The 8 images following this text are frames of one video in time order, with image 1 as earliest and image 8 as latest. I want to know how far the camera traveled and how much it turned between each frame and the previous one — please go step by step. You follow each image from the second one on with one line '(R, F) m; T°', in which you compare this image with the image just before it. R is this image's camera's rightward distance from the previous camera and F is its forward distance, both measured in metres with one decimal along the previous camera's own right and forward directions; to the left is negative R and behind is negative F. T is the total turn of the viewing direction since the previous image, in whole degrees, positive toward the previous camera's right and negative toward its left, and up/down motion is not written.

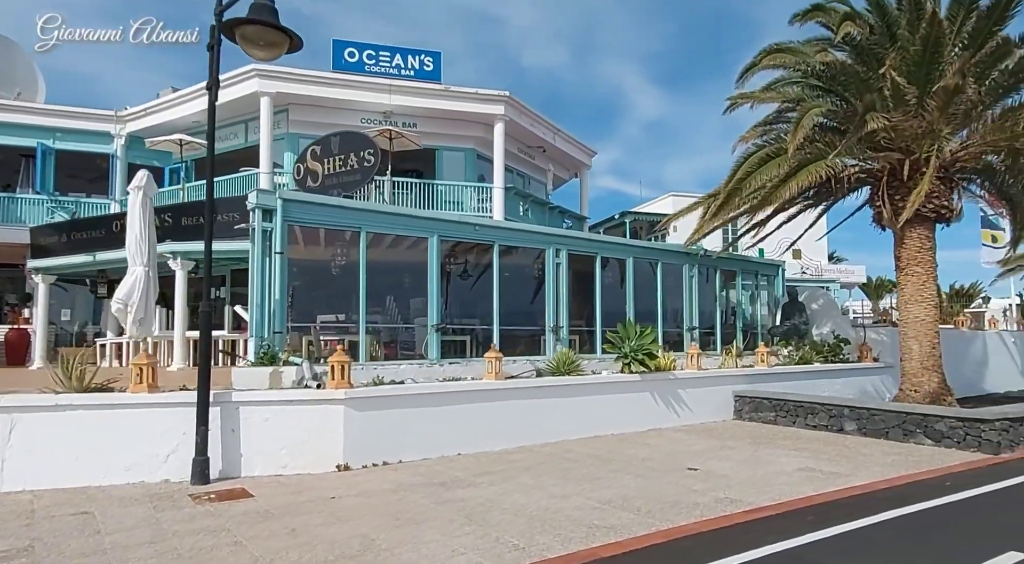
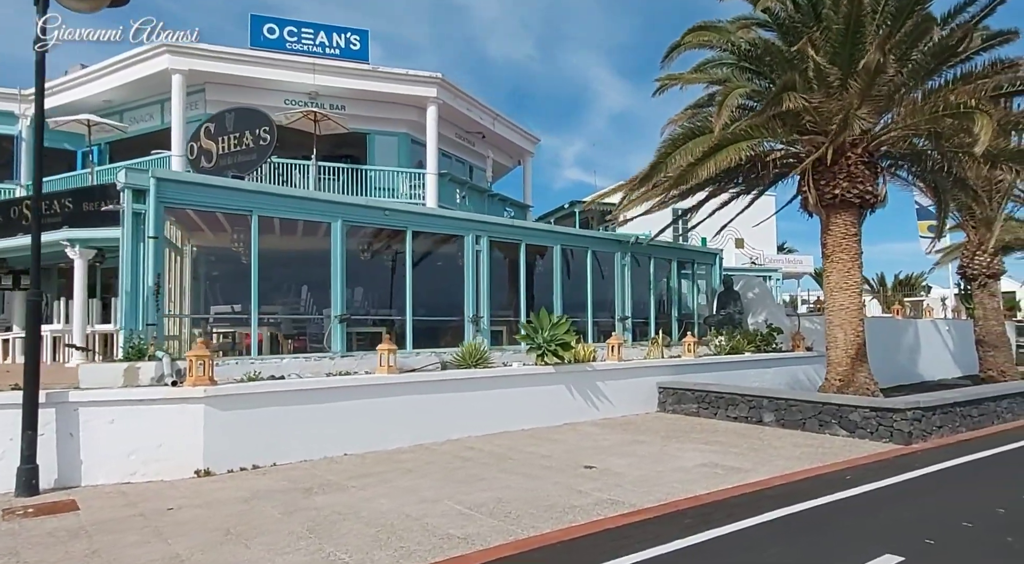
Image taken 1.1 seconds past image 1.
(+0.9, +0.6) m; +3°
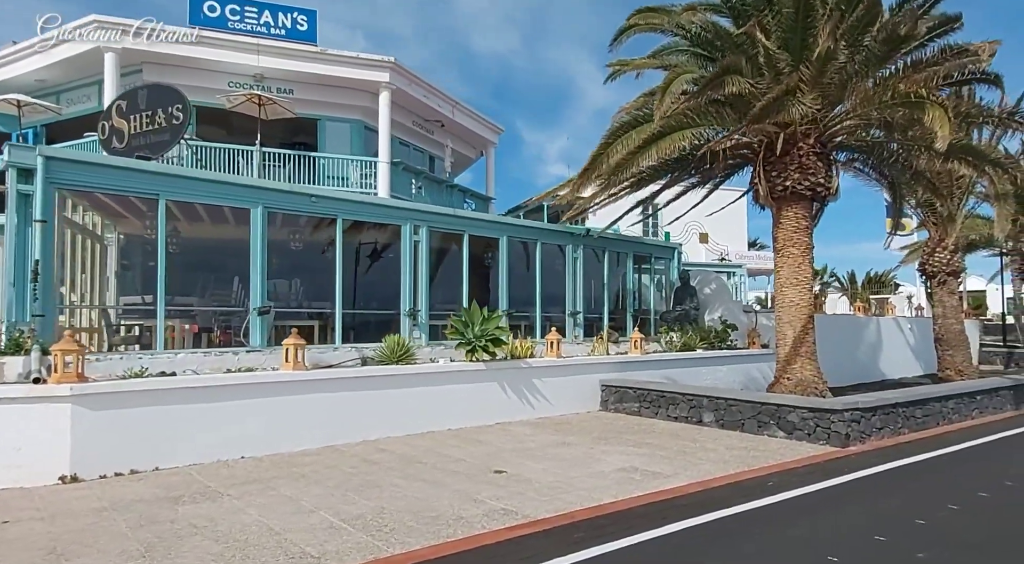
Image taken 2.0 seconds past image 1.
(+0.8, +0.5) m; +2°
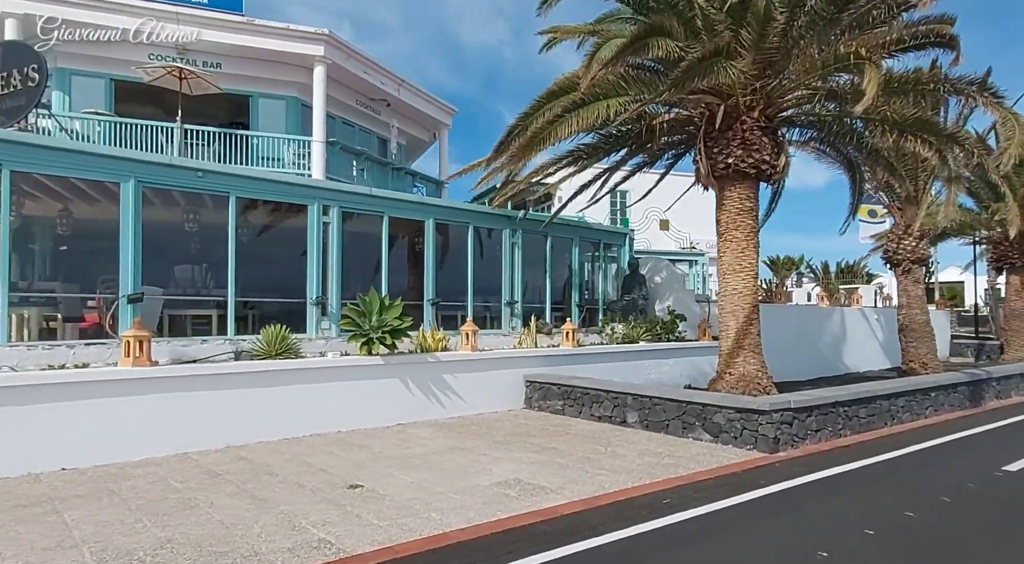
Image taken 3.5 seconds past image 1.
(+1.1, +1.0) m; +1°
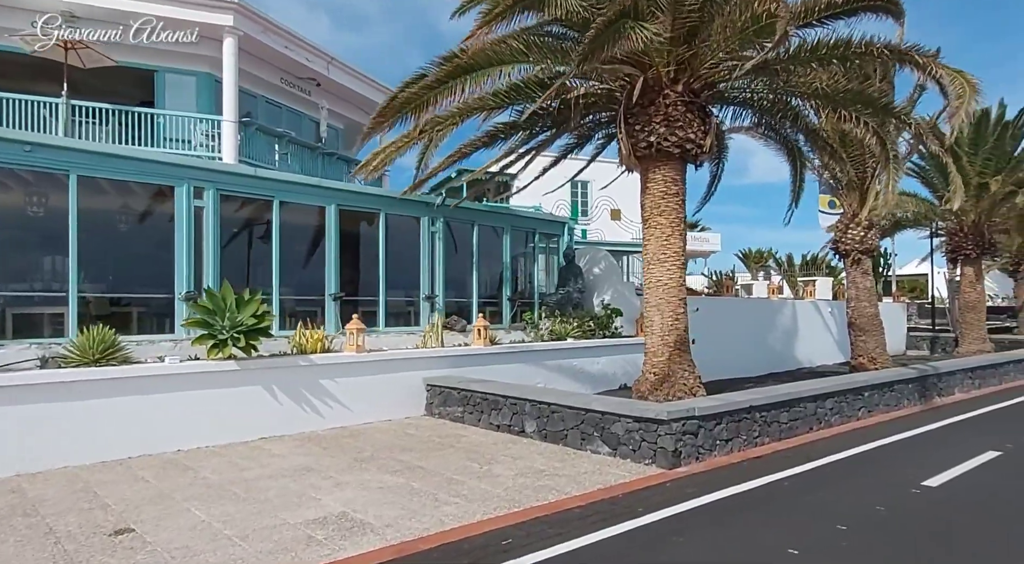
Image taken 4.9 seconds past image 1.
(+1.2, +1.2) m; +2°
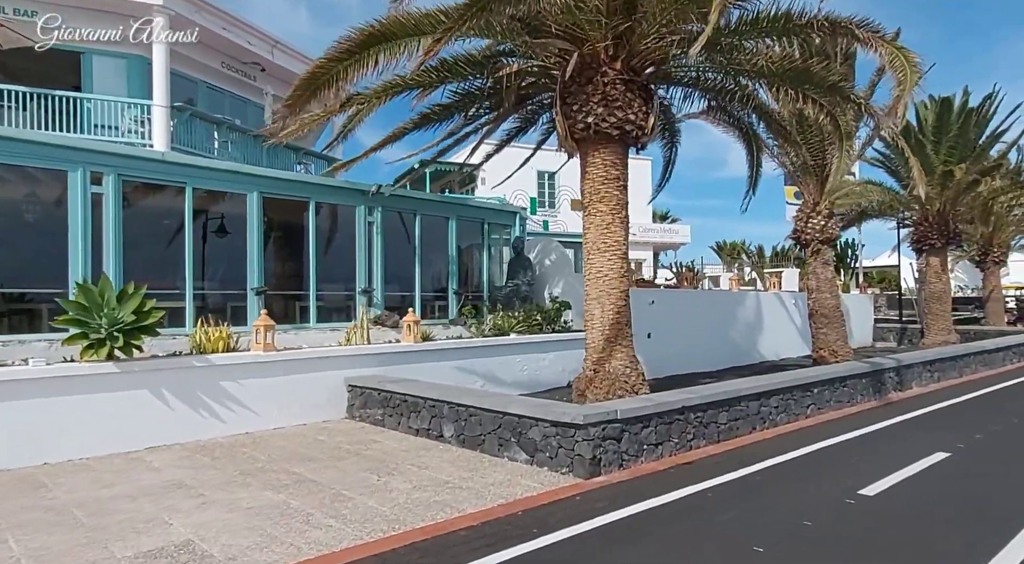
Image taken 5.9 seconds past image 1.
(+0.7, +0.7) m; +2°
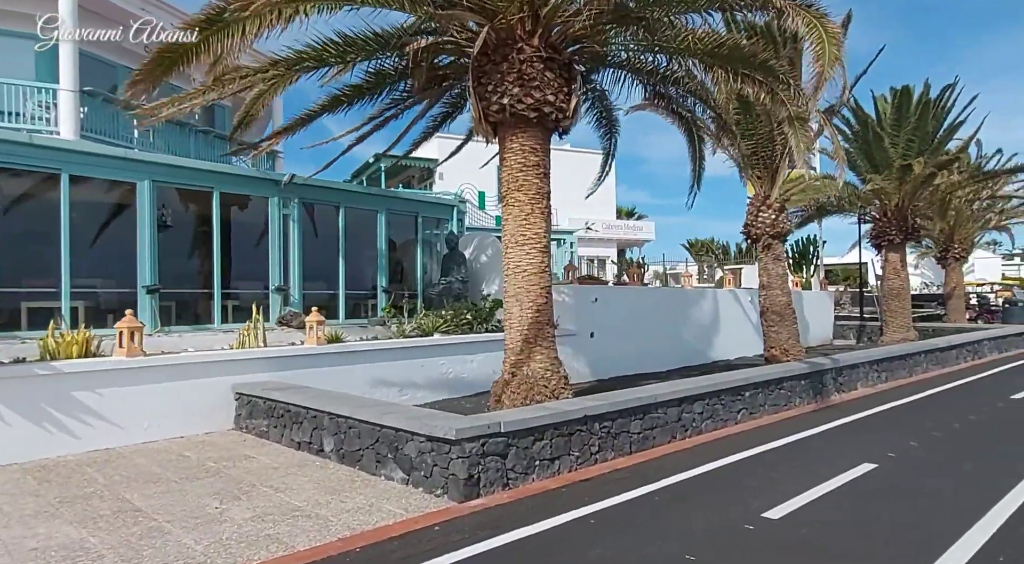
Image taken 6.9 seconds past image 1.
(+0.9, +0.8) m; +2°
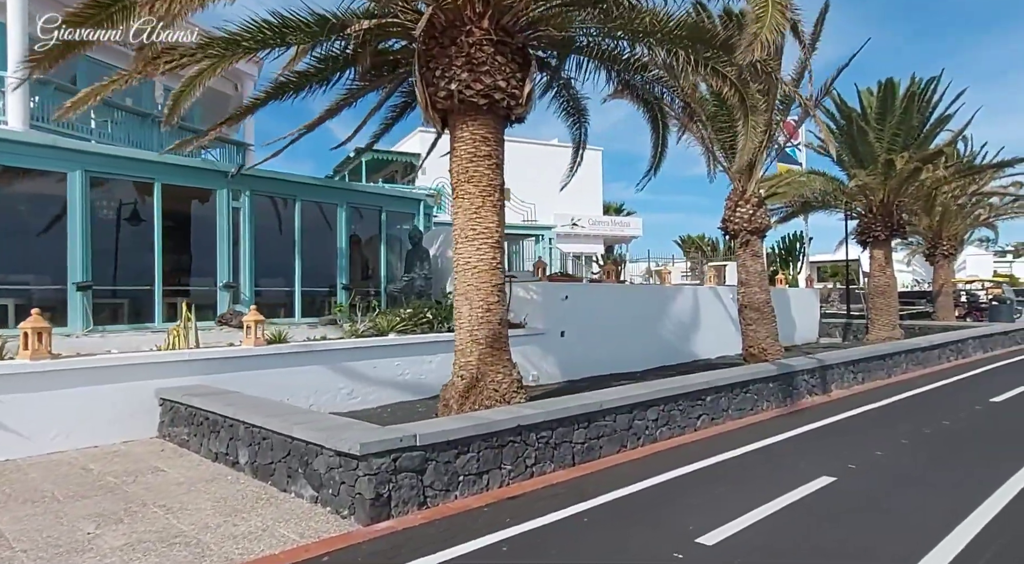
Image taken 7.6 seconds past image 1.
(+0.6, +0.6) m; 0°
